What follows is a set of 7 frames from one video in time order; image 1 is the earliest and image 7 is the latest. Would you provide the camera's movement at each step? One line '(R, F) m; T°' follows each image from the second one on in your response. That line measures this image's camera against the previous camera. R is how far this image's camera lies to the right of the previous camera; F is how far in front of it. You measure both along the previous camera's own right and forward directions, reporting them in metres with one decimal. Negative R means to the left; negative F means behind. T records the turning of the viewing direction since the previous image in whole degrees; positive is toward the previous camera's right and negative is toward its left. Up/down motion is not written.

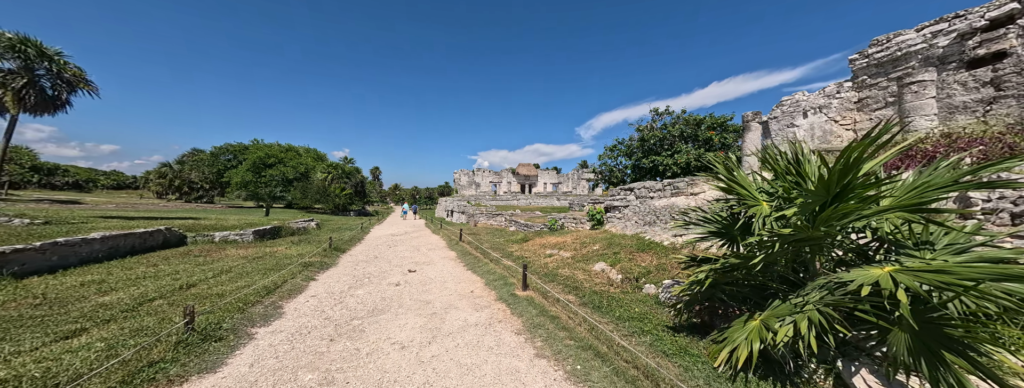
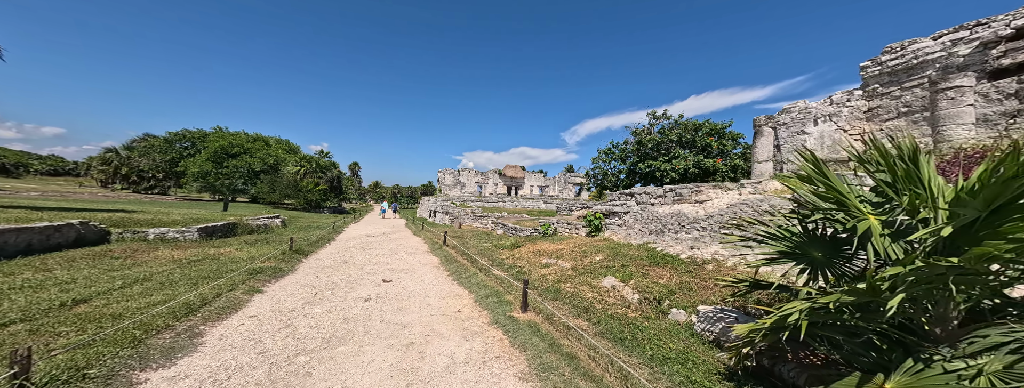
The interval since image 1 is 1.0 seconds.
(-0.3, +1.1) m; +3°
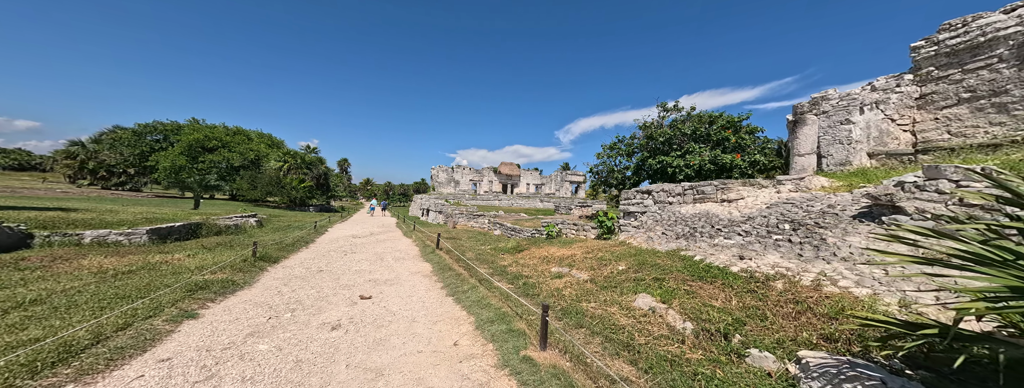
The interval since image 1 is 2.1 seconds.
(-0.3, +1.3) m; +1°
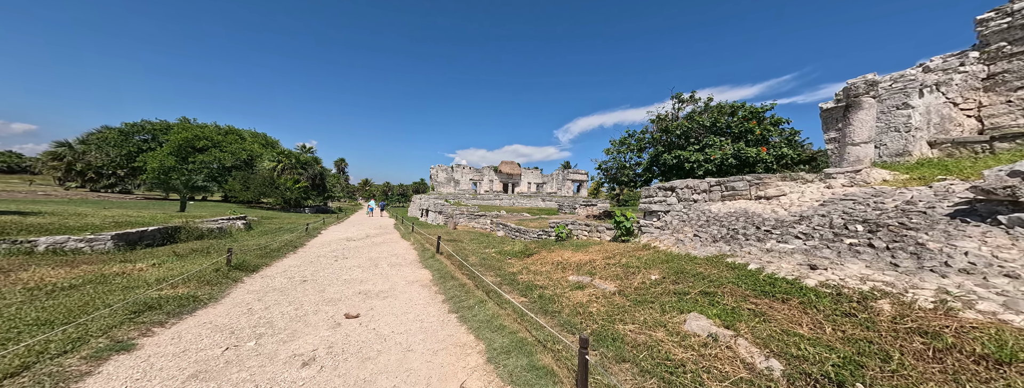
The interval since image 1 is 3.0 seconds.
(-0.2, +1.0) m; 0°
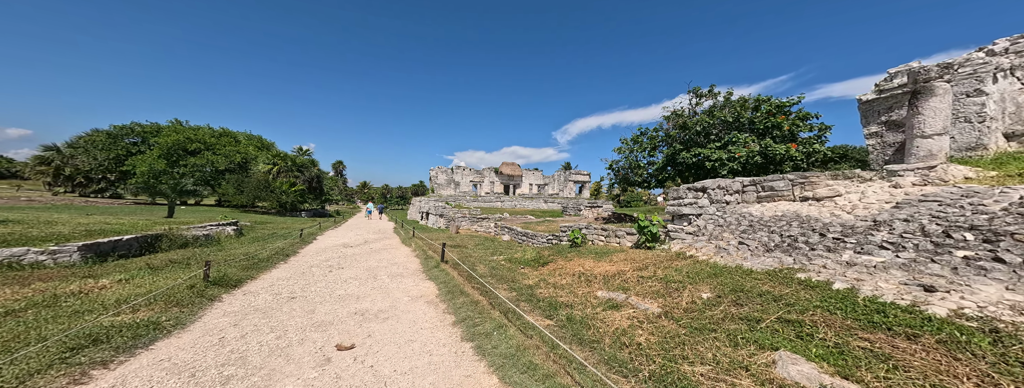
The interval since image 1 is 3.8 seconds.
(-0.4, +0.8) m; 0°
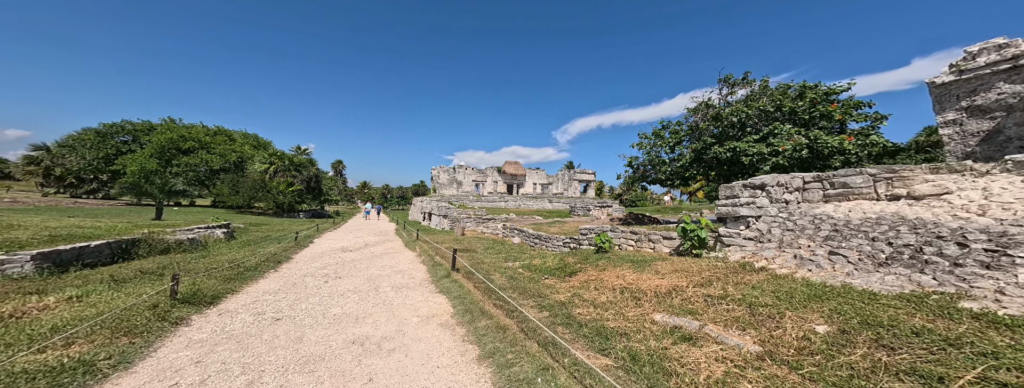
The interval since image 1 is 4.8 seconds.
(-0.5, +1.1) m; 0°
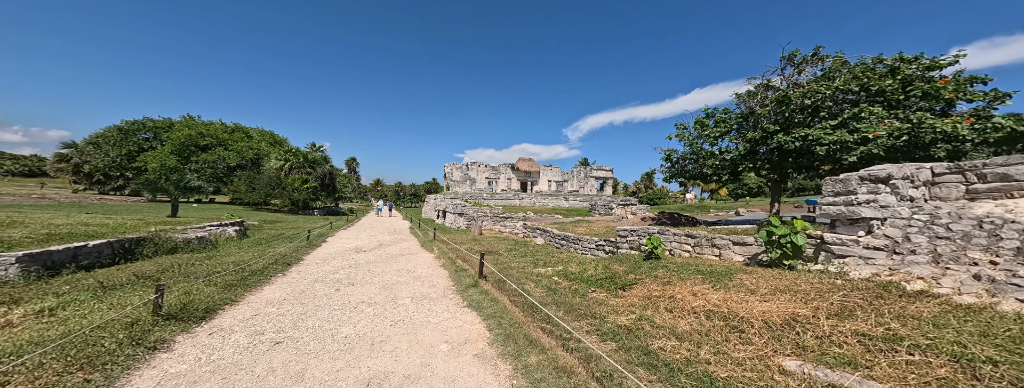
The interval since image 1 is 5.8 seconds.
(-0.6, +1.2) m; -2°
